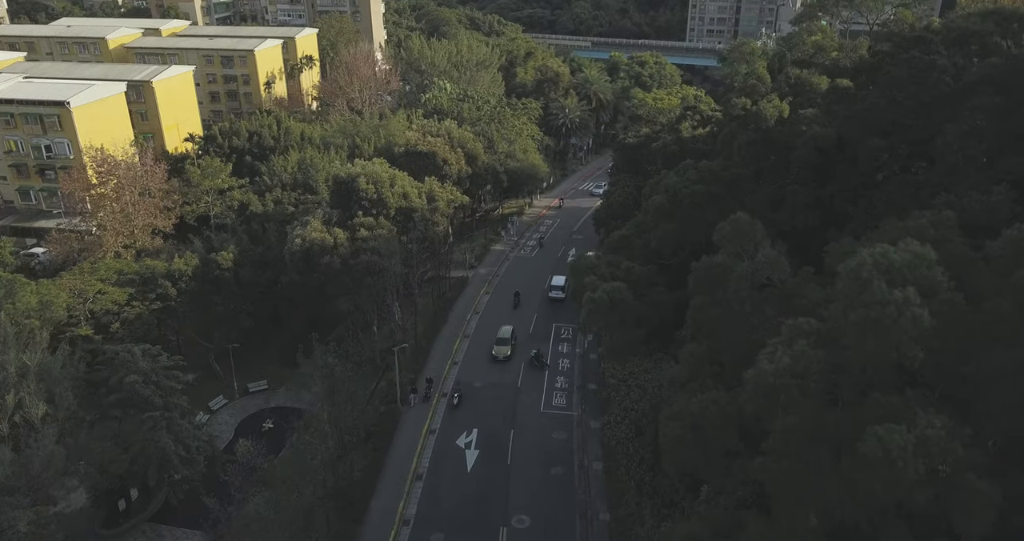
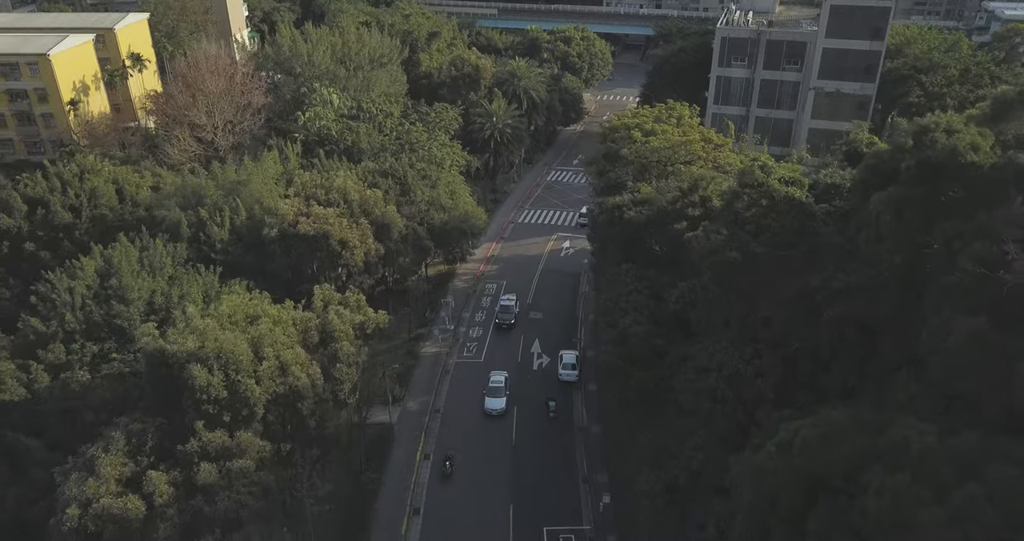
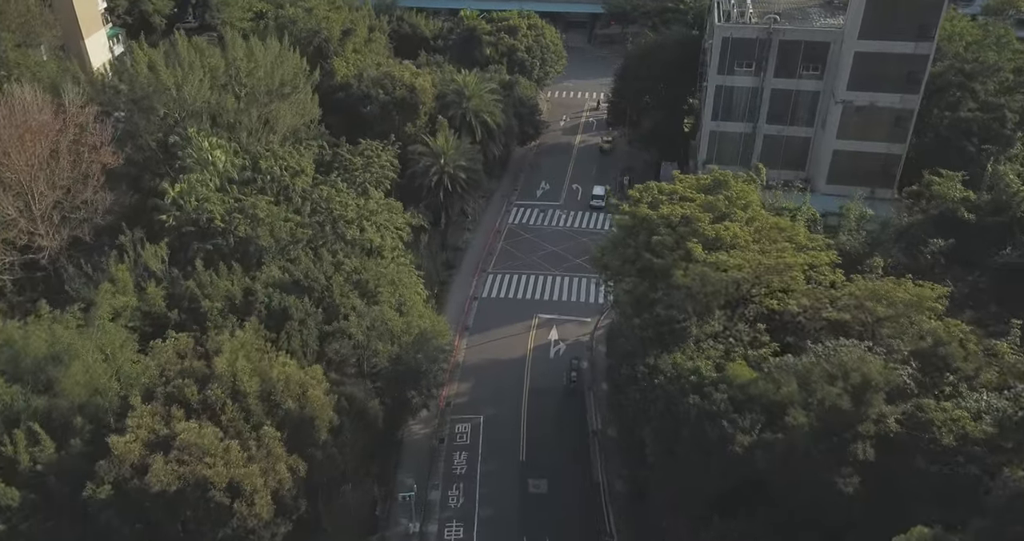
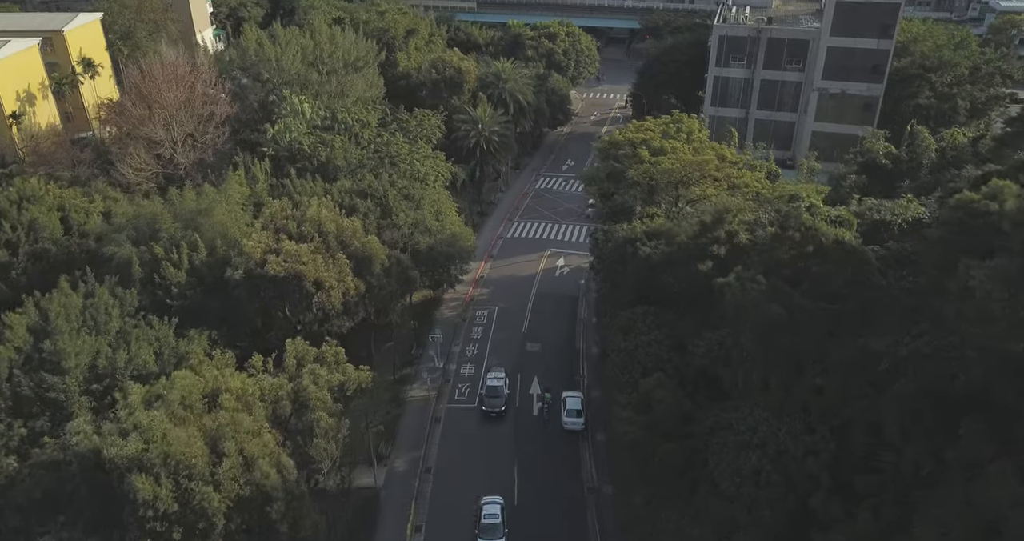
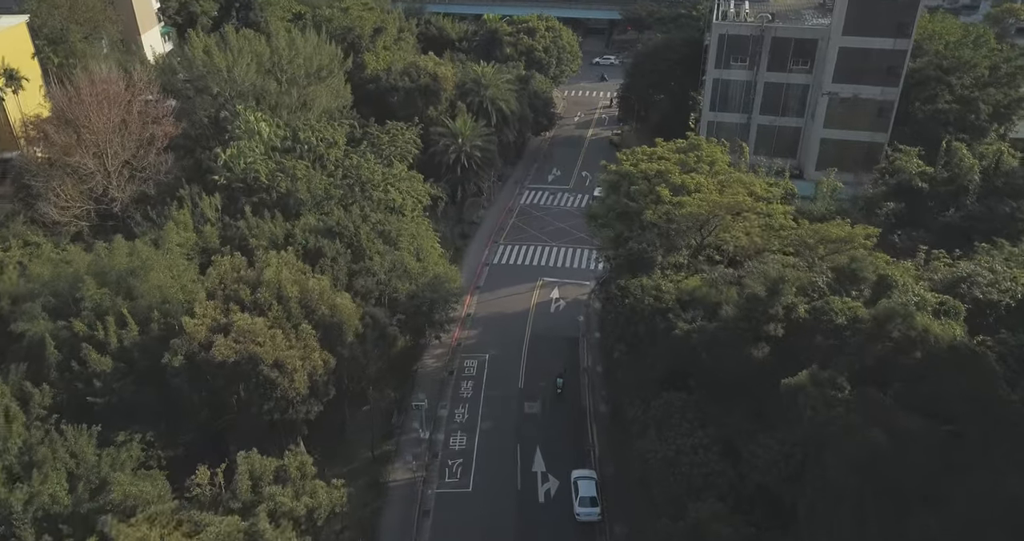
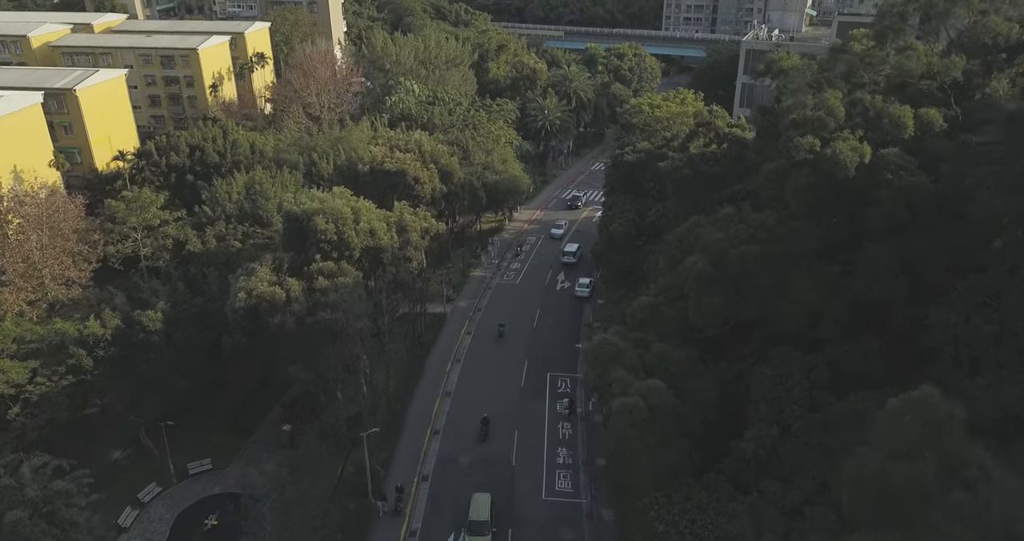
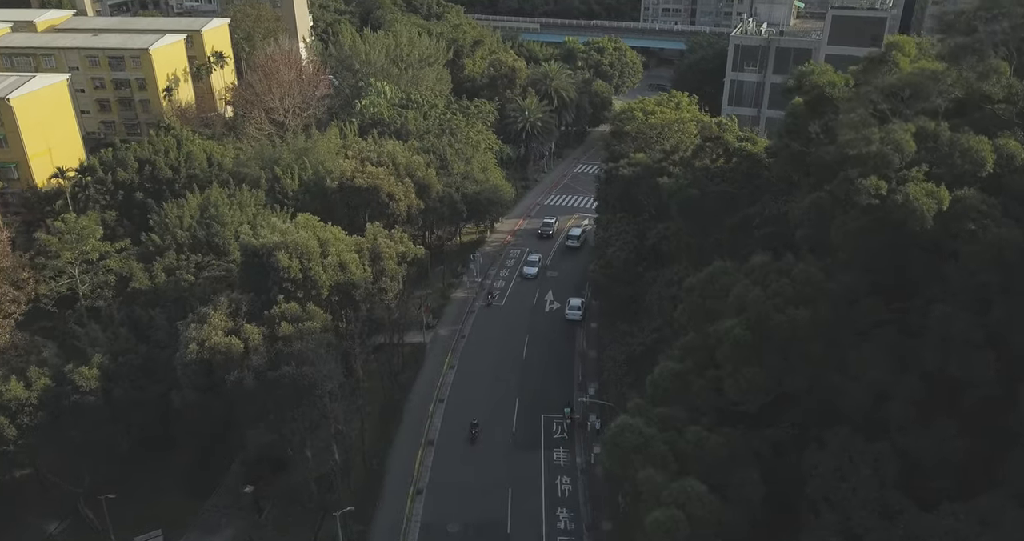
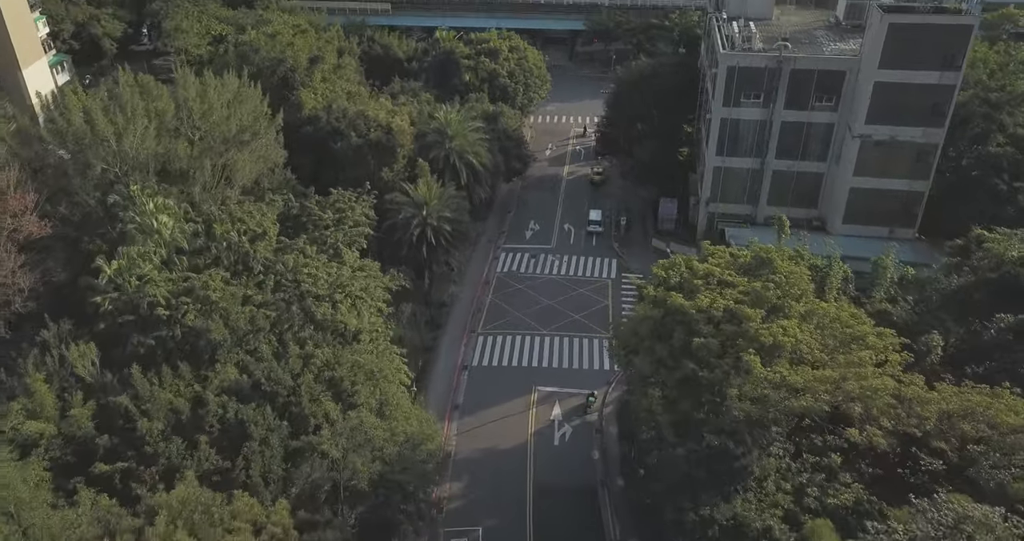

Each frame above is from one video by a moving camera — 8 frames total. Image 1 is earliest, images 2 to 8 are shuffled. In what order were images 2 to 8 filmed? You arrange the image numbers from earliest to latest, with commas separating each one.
6, 7, 2, 4, 5, 3, 8
